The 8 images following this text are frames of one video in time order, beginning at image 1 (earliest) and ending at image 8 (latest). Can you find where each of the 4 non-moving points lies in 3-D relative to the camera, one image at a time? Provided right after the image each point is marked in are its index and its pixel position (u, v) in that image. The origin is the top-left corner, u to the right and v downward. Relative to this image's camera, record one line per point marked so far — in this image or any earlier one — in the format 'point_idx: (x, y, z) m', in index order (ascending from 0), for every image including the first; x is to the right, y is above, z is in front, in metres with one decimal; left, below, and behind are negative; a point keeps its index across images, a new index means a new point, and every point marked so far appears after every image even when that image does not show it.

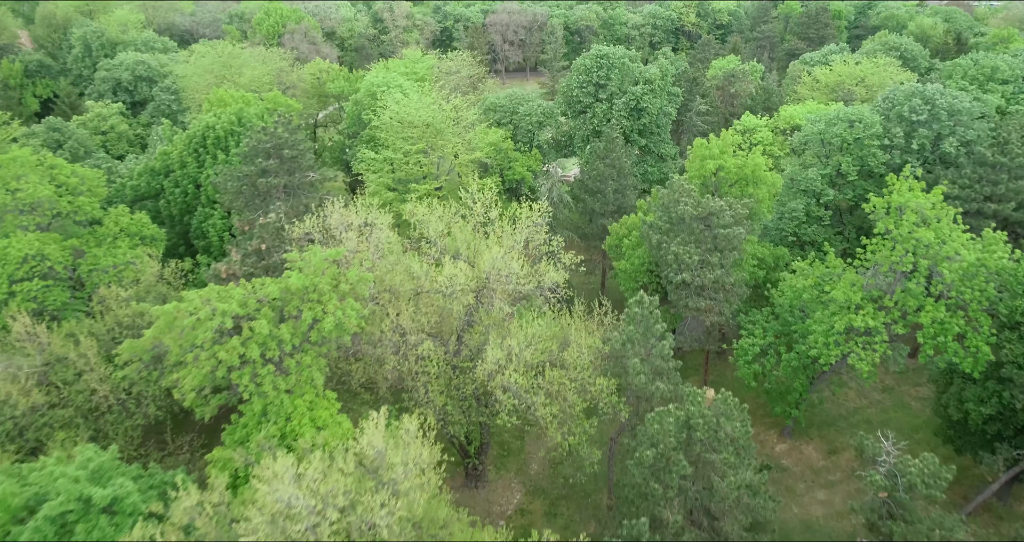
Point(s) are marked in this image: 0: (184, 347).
0: (-9.3, -2.2, +16.9) m
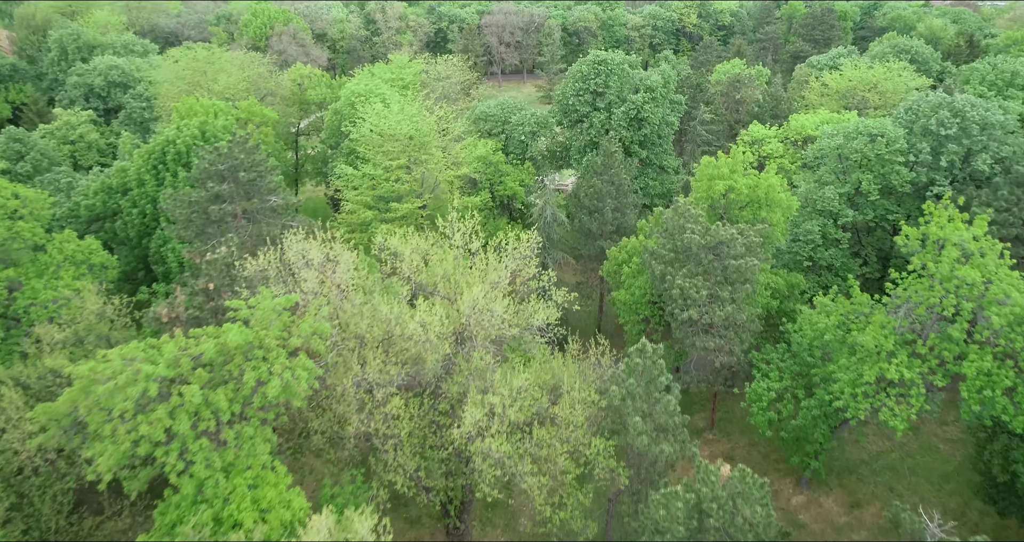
0: (-9.8, -3.5, +14.3) m
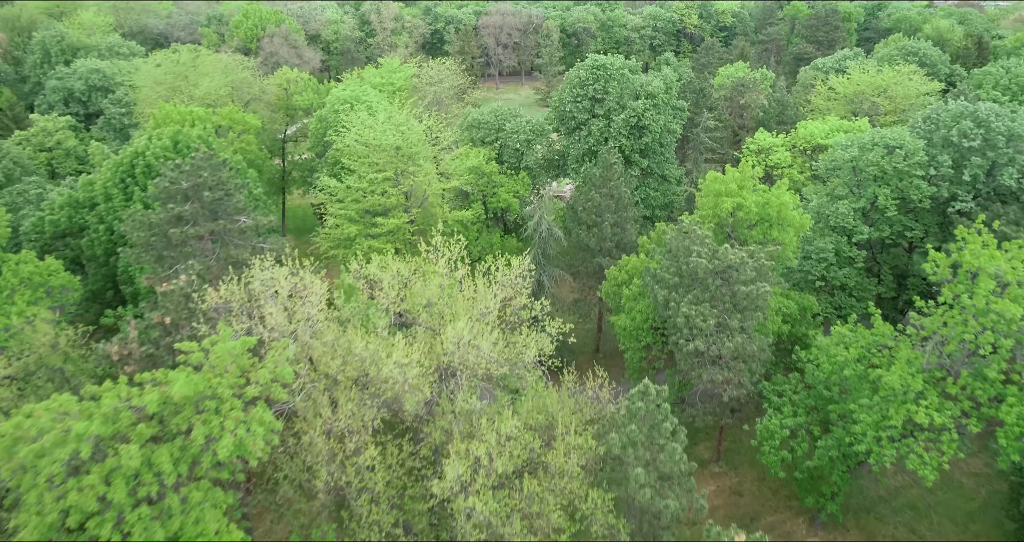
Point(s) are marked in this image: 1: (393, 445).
0: (-10.2, -4.4, +12.5) m
1: (-3.3, -4.9, +16.7) m
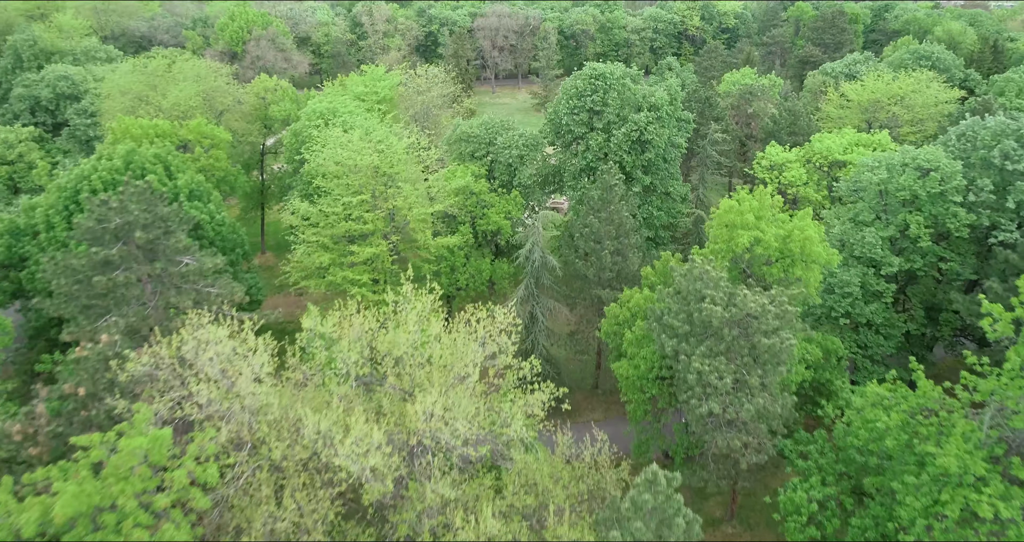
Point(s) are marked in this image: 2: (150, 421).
0: (-10.6, -5.9, +9.7) m
1: (-3.8, -6.4, +14.0) m
2: (-7.9, -3.3, +13.0) m
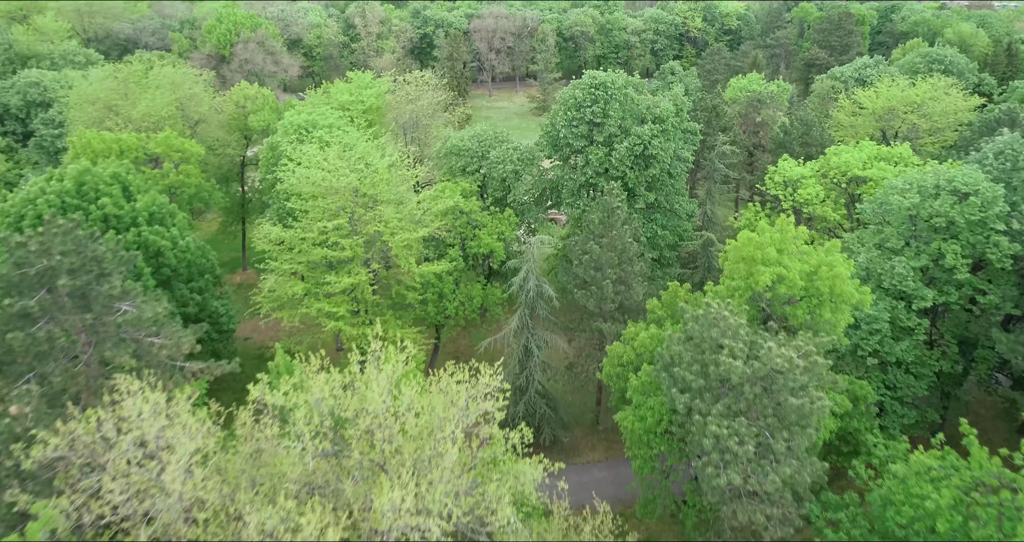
0: (-10.9, -7.1, +7.4) m
1: (-4.1, -7.6, +11.6) m
2: (-8.2, -4.5, +10.7) m
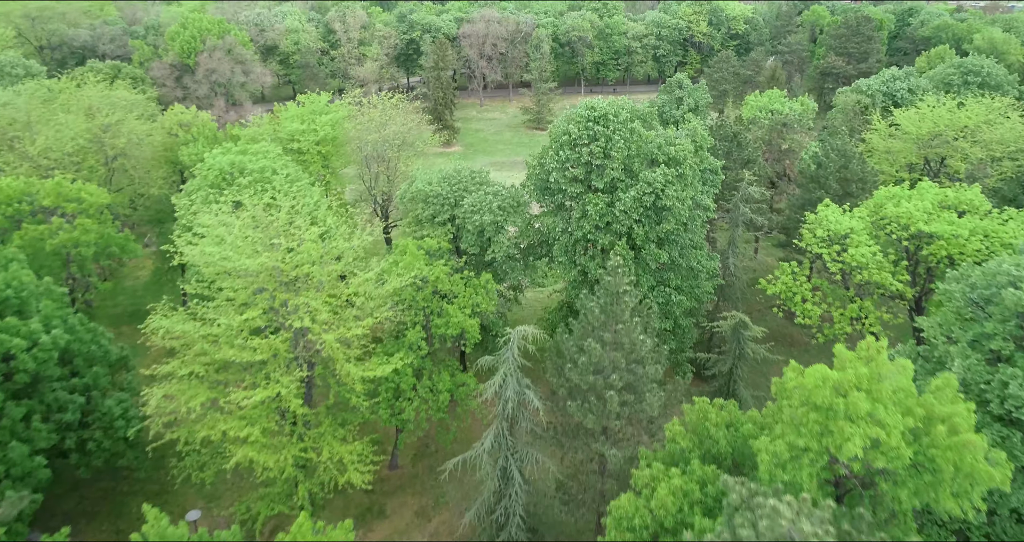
0: (-11.7, -10.3, +1.4) m
1: (-4.9, -10.8, +5.7) m
2: (-9.0, -7.7, +4.7) m
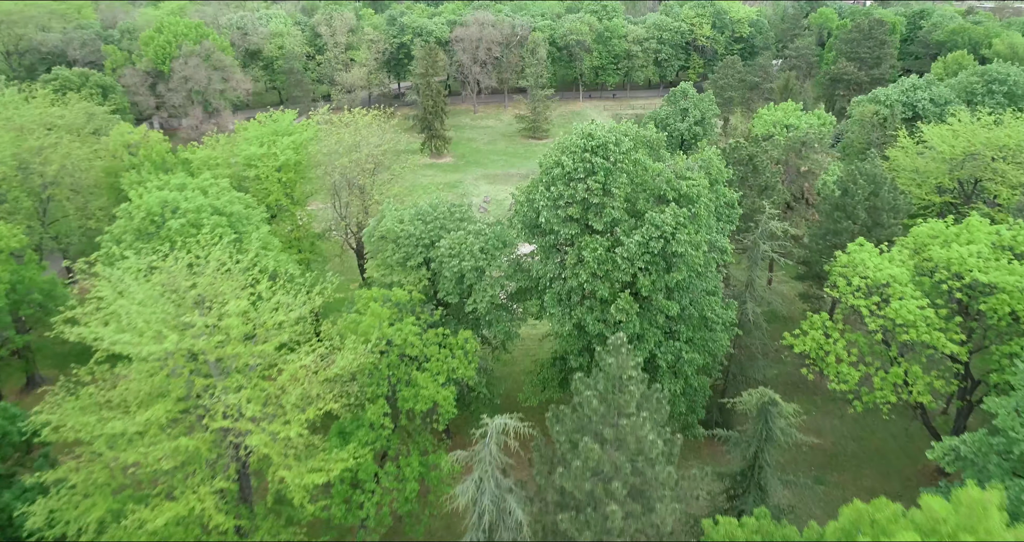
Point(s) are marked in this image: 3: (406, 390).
0: (-12.2, -12.3, -2.2) m
1: (-5.4, -12.7, +2.1) m
2: (-9.6, -9.7, +1.1) m
3: (-3.3, -3.7, +18.1) m
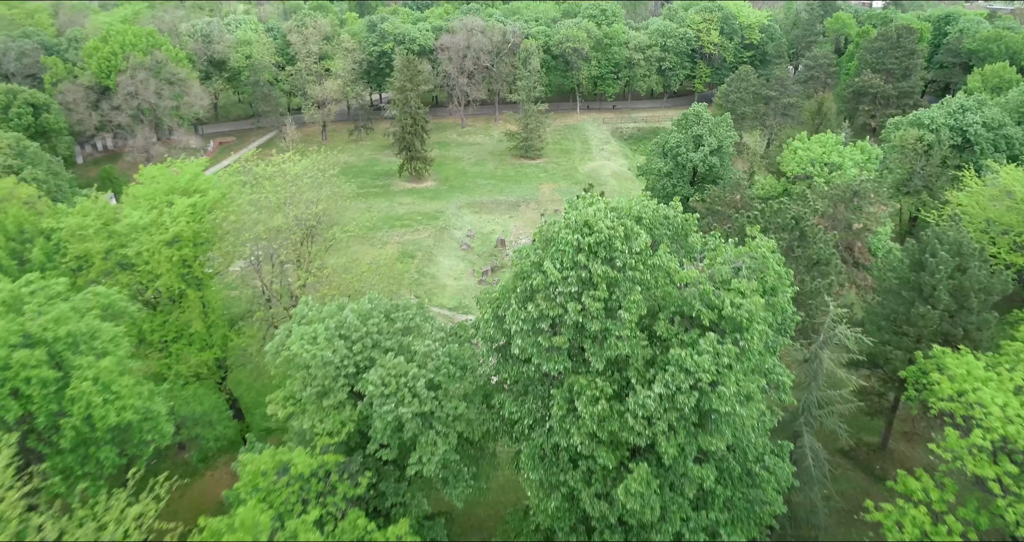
0: (-13.1, -15.9, -9.0) m
1: (-6.3, -16.4, -4.6) m
2: (-10.5, -13.3, -5.6) m
3: (-4.3, -7.3, +11.4) m
